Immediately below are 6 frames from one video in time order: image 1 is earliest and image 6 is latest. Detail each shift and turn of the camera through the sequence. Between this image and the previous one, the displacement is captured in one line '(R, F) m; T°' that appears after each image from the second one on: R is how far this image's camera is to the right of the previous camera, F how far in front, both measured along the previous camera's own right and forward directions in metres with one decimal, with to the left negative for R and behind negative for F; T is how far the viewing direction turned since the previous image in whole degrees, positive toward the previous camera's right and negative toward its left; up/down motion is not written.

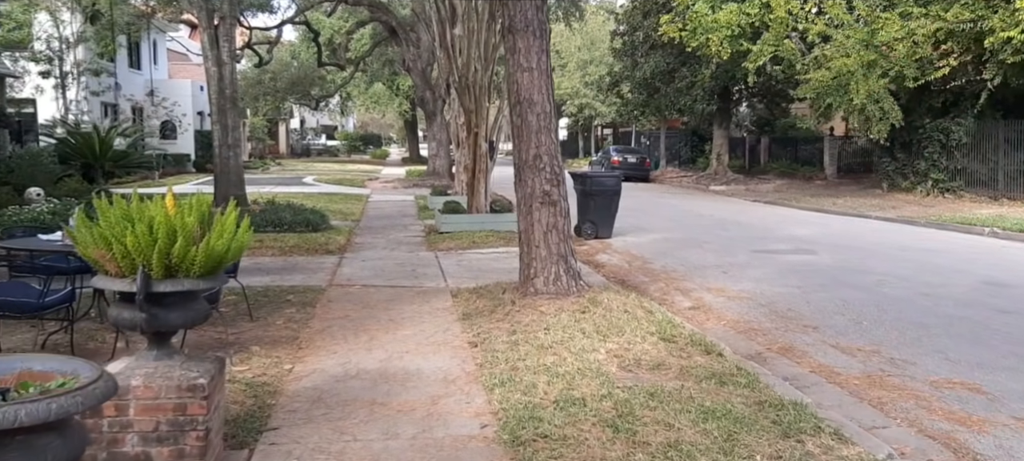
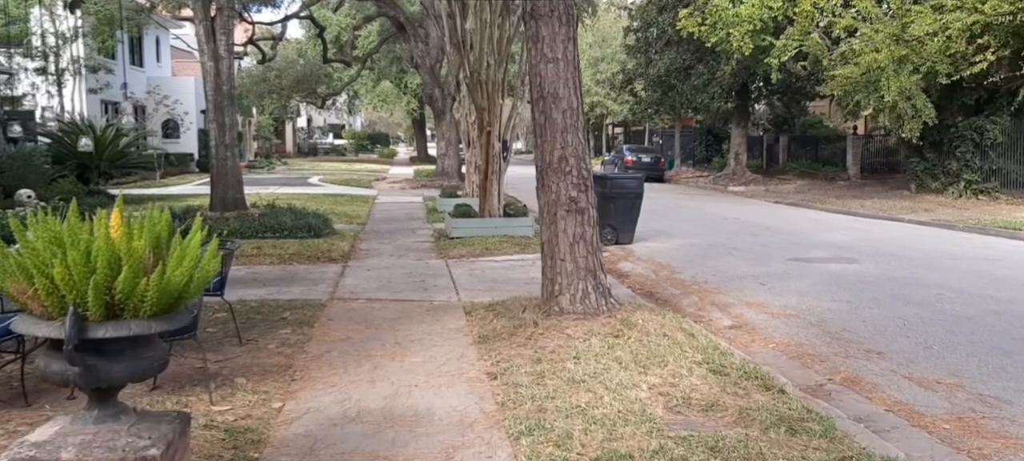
(-0.1, +0.9) m; -1°
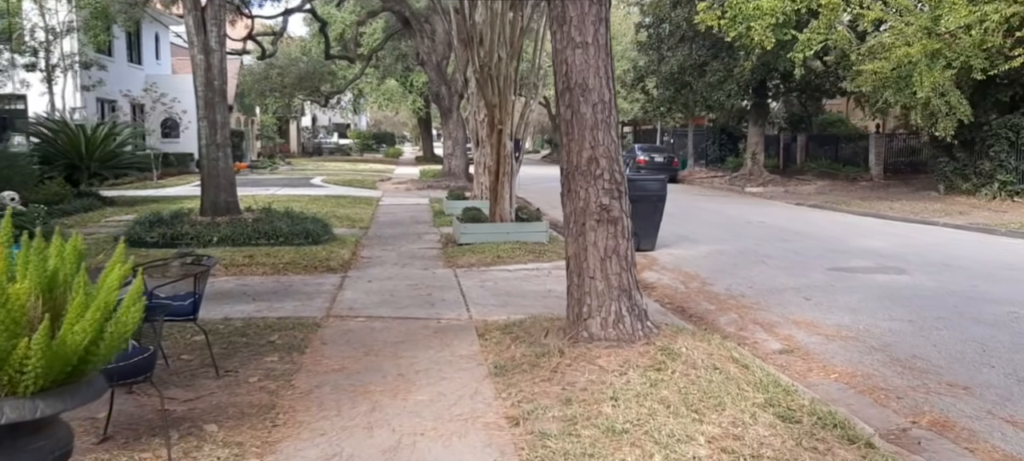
(-0.1, +0.9) m; 0°
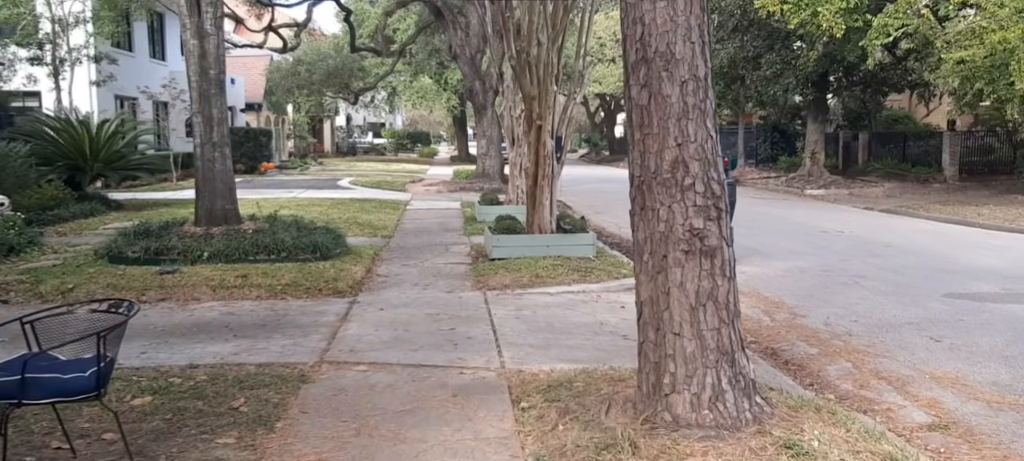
(-0.1, +1.8) m; -2°
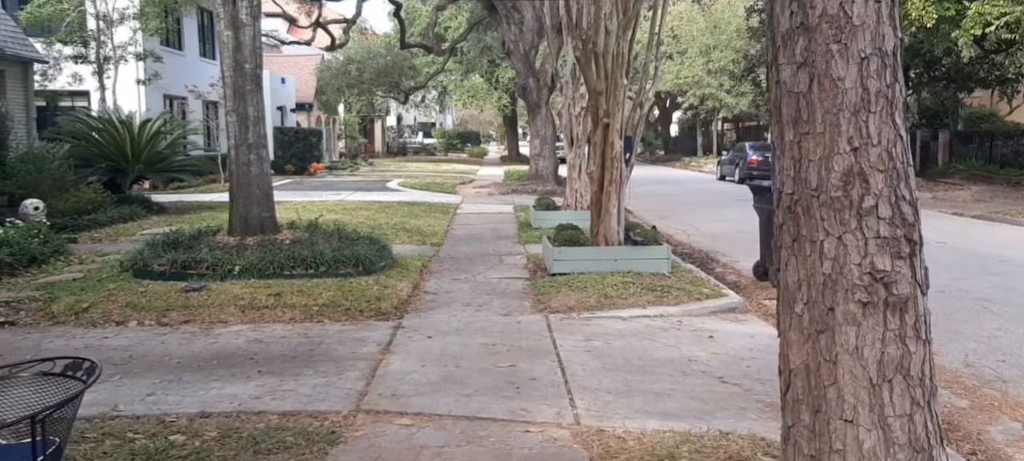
(-0.2, +1.1) m; -3°
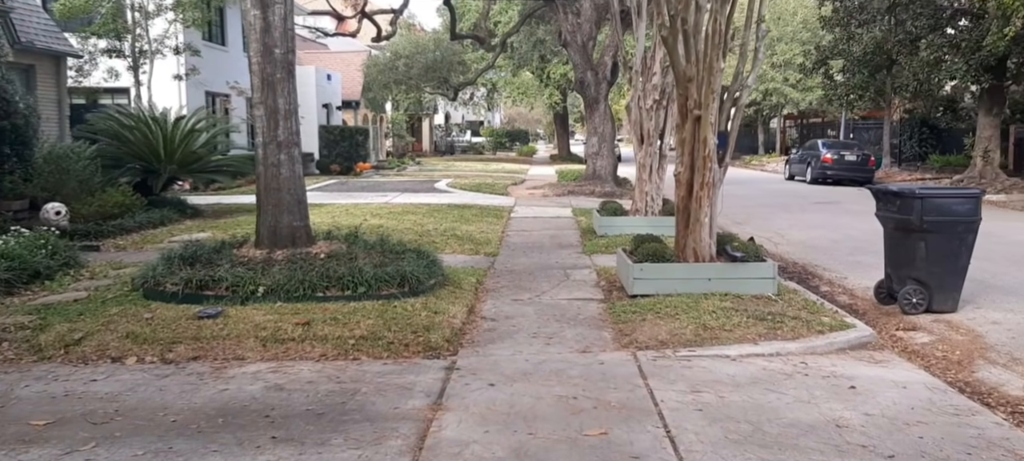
(-0.2, +1.4) m; -3°
